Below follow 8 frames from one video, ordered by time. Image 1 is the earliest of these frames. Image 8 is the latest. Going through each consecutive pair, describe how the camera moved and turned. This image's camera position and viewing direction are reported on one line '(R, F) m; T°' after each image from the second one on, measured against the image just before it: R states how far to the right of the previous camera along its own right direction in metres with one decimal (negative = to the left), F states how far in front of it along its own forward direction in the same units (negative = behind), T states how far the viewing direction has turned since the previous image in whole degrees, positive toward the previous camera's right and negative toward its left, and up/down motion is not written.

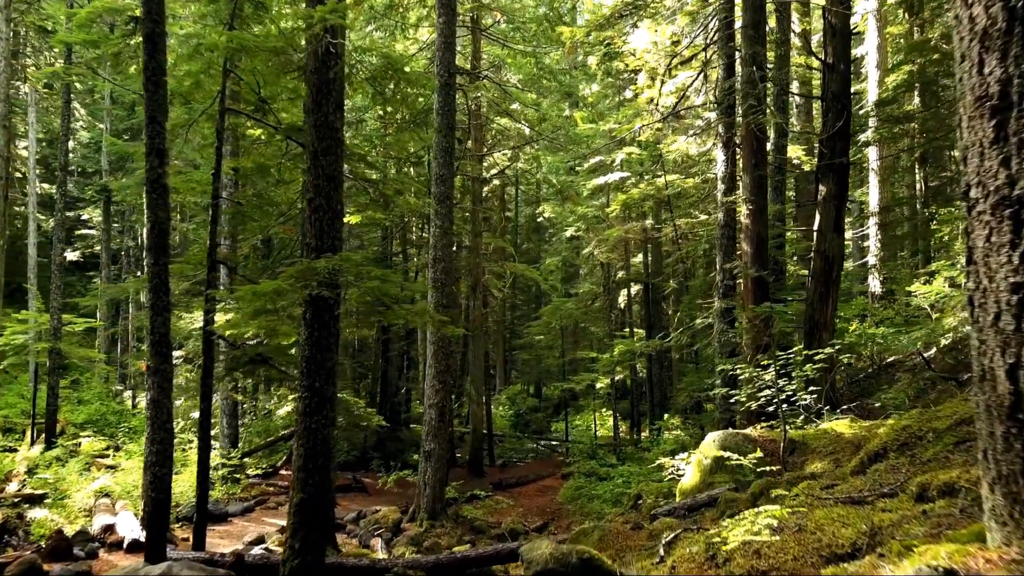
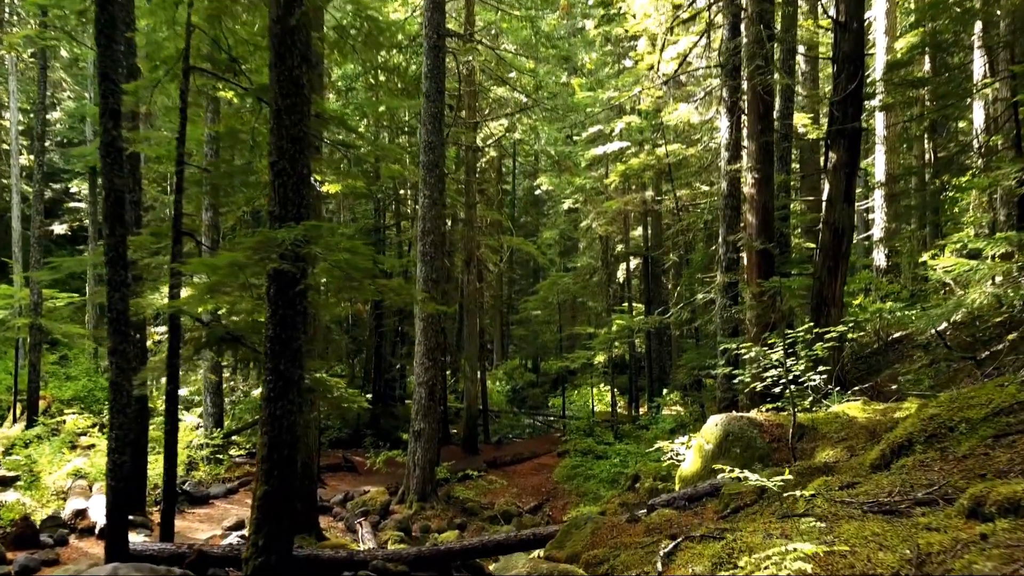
(+0.1, +0.5) m; 0°
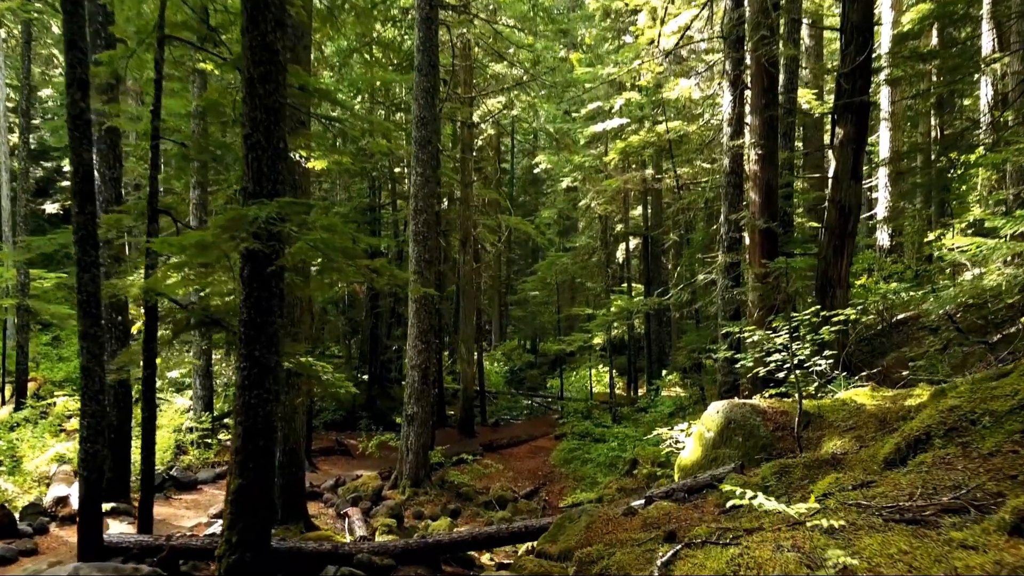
(+0.1, +0.3) m; 0°
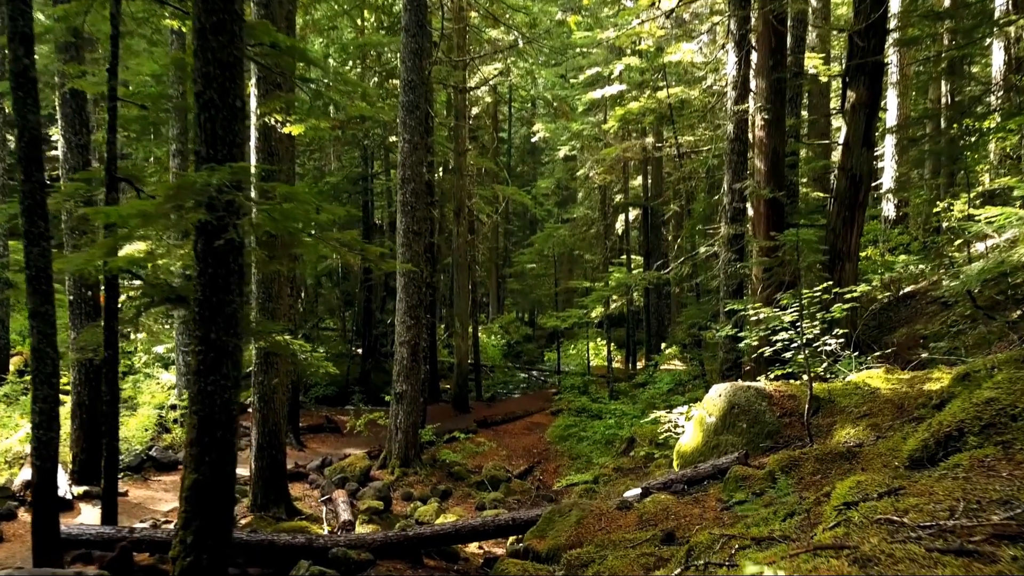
(+0.1, +0.5) m; 0°
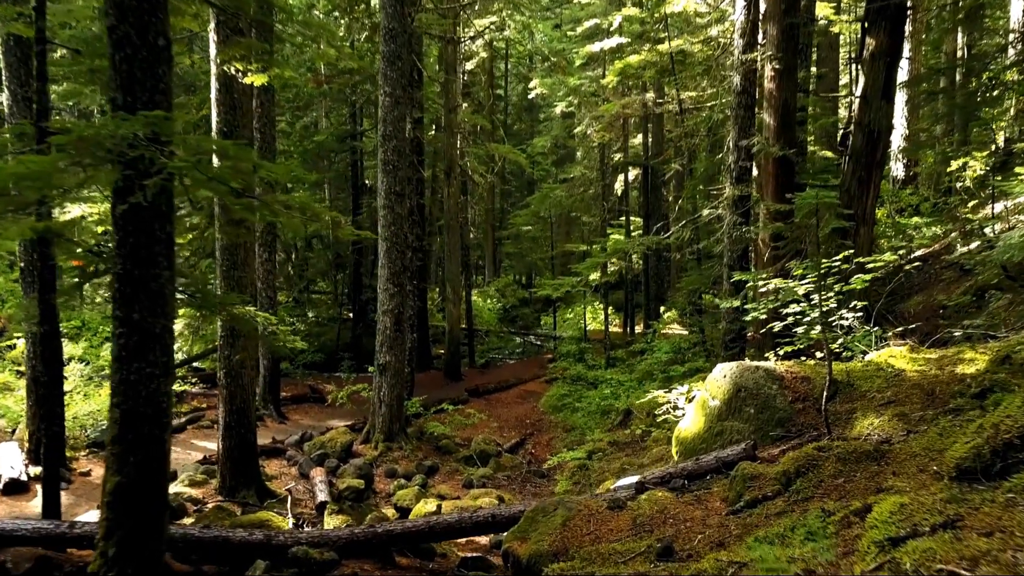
(+0.1, +0.6) m; 0°
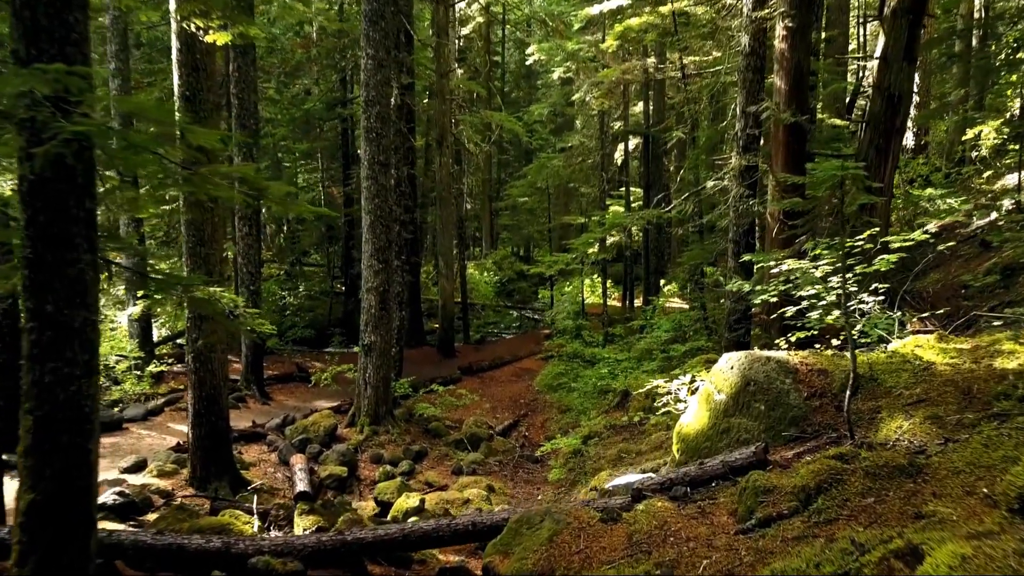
(+0.1, +0.5) m; 0°
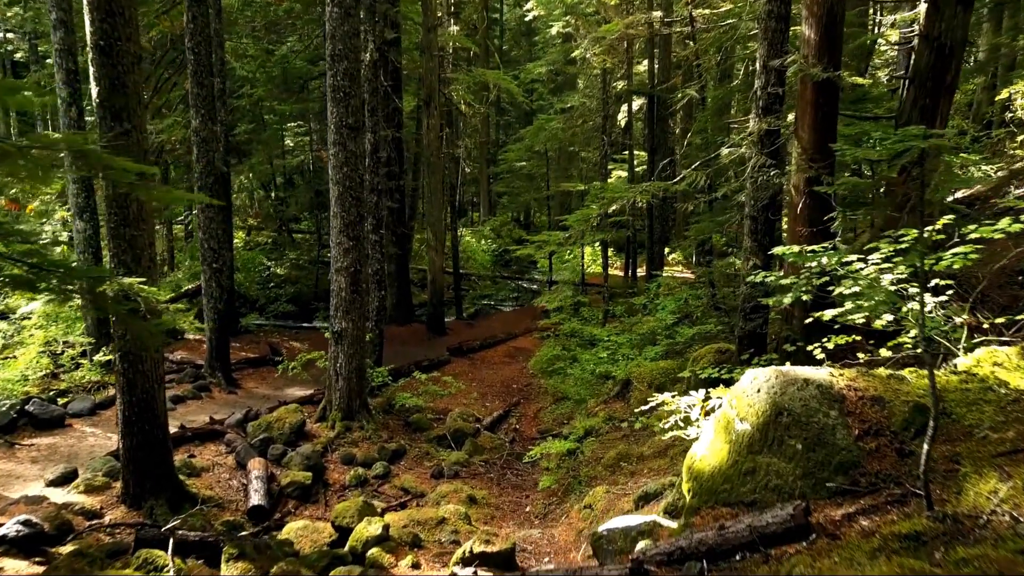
(+0.2, +1.0) m; 0°
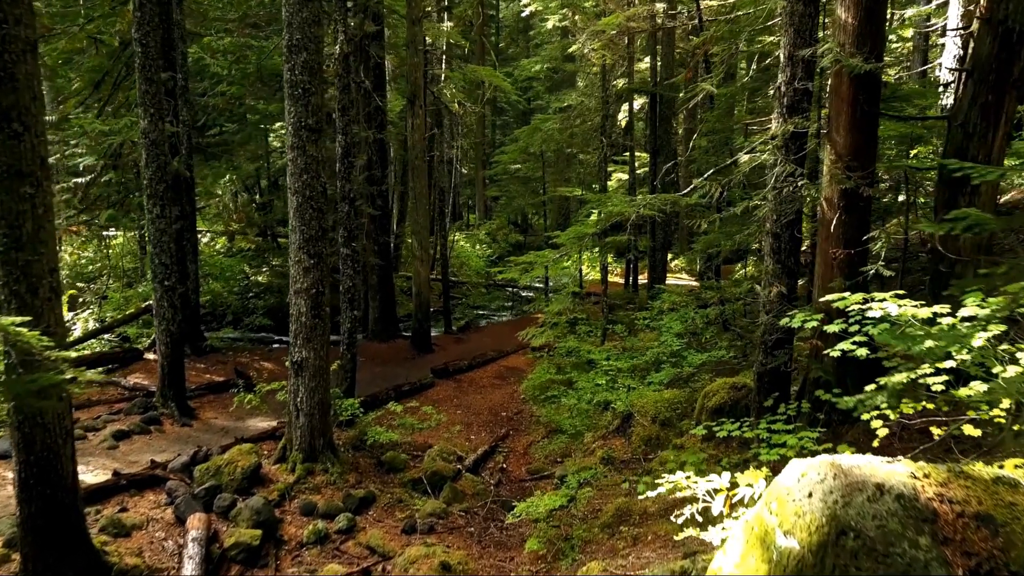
(+0.1, +1.0) m; 0°
